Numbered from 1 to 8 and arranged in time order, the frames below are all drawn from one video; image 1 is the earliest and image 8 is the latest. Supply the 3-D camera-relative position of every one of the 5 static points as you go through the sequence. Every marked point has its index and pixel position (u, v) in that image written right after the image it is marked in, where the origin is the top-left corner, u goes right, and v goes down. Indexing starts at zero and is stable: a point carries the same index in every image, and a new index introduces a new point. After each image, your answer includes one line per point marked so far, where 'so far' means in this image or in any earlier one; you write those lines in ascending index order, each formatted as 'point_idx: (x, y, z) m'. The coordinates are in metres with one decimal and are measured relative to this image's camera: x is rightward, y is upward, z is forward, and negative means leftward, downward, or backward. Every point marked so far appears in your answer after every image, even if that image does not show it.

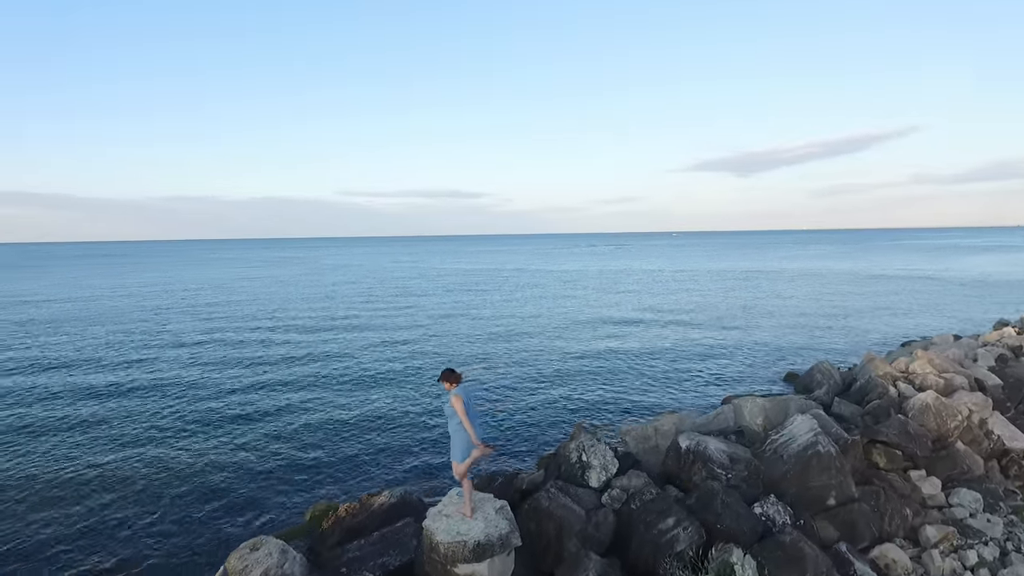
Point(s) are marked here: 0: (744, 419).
0: (+6.3, -3.6, +17.1) m
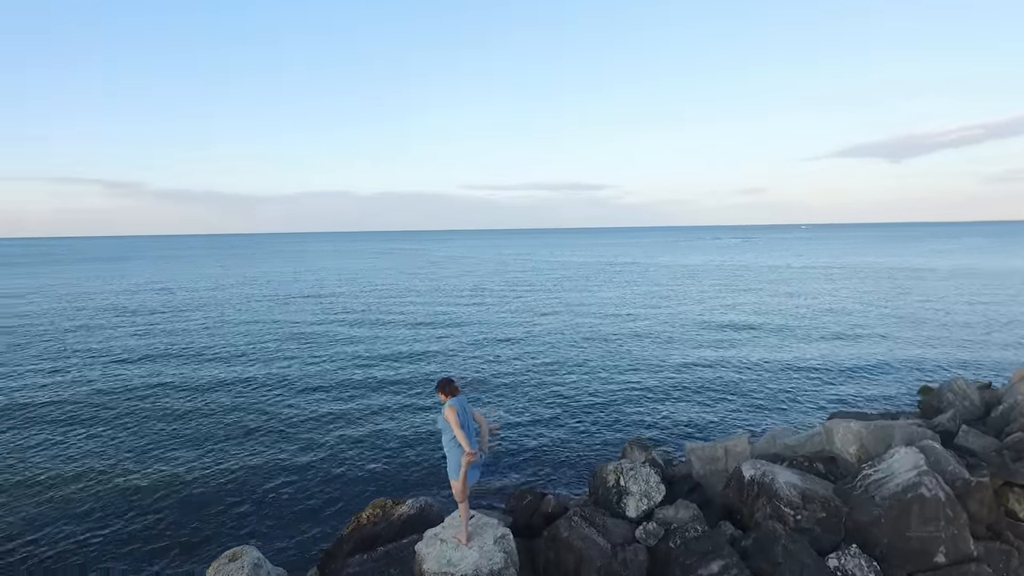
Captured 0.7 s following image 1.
0: (+7.5, -3.7, +14.5) m
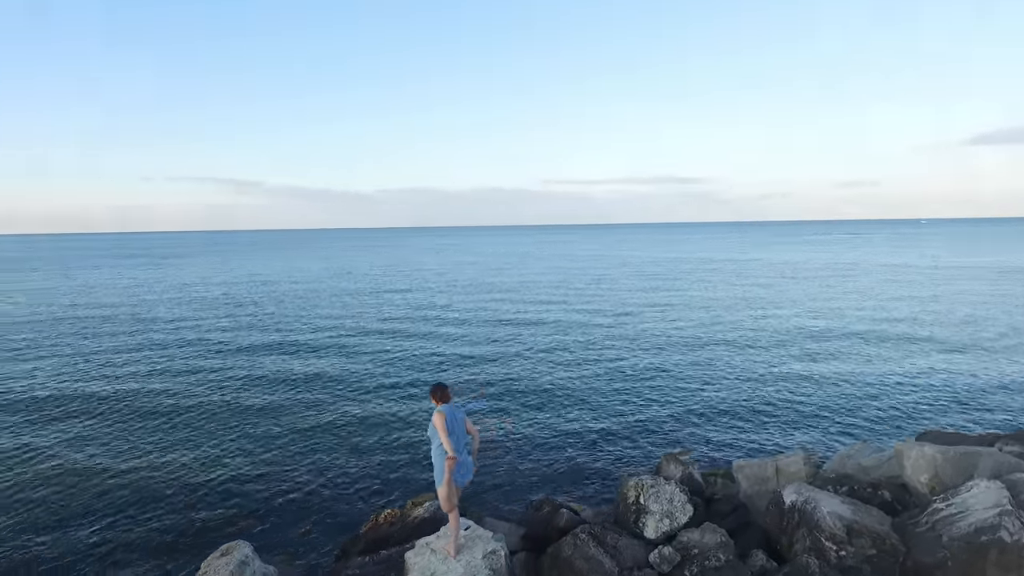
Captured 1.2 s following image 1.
0: (+8.1, -3.8, +12.8) m
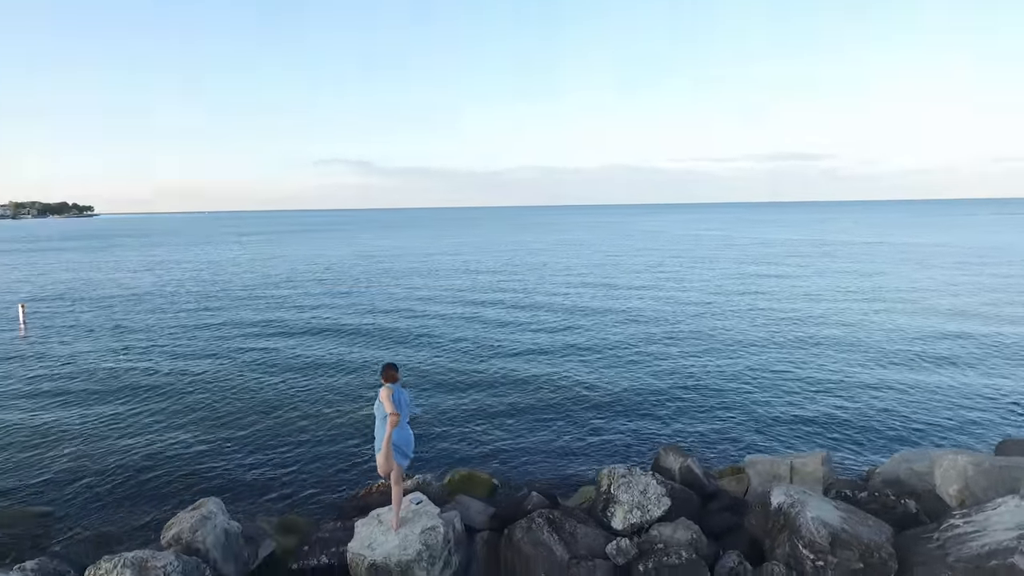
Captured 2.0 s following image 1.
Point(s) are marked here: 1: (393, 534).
0: (+7.7, -3.6, +11.4) m
1: (-1.7, -3.5, +9.0) m
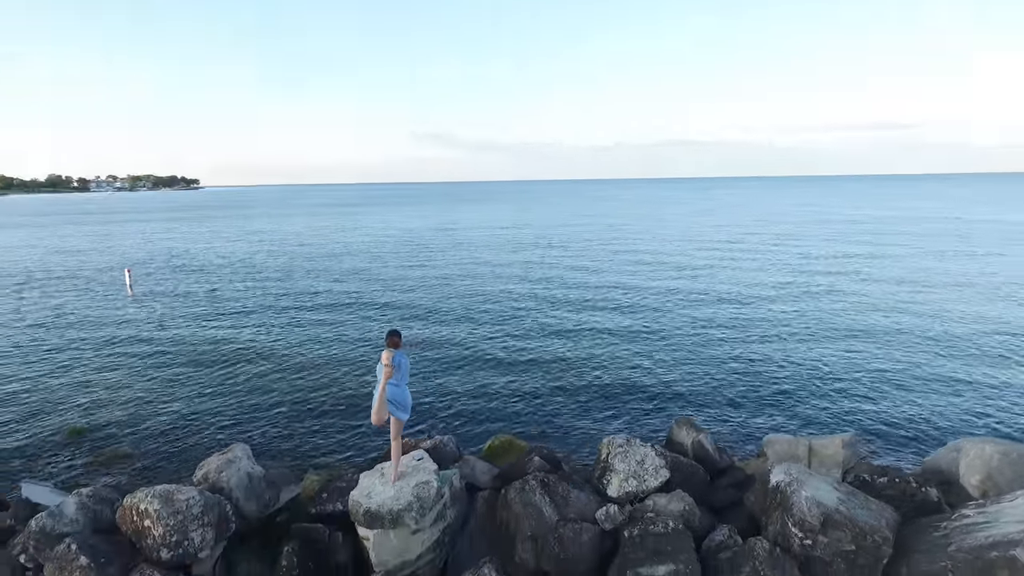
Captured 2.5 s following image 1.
0: (+7.8, -3.2, +10.8) m
1: (-1.9, -3.1, +9.7) m
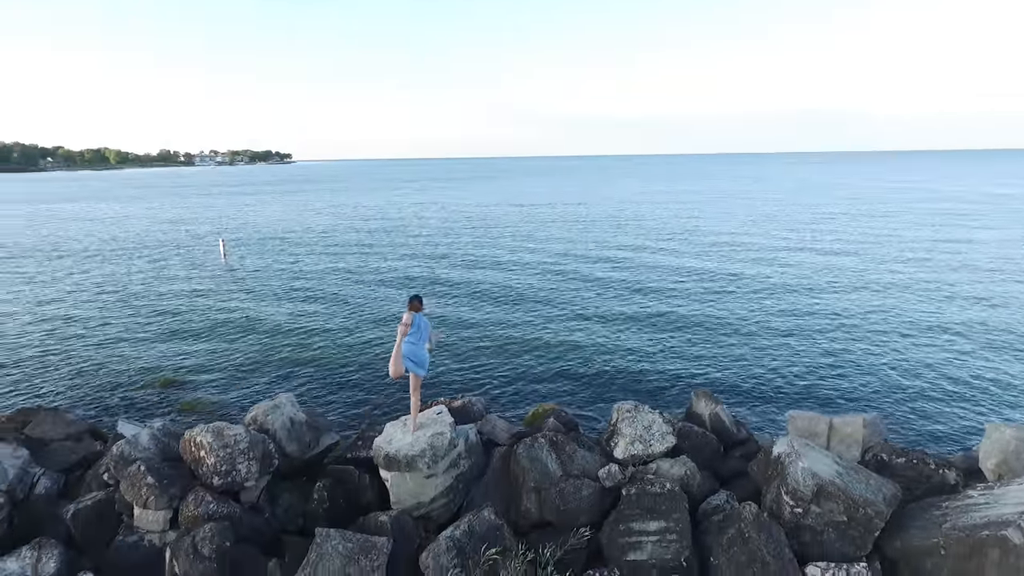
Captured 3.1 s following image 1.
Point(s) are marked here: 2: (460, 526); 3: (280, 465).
0: (+8.0, -2.9, +10.7) m
1: (-1.7, -2.5, +10.7) m
2: (-0.8, -3.6, +9.3) m
3: (-4.3, -3.2, +11.4) m
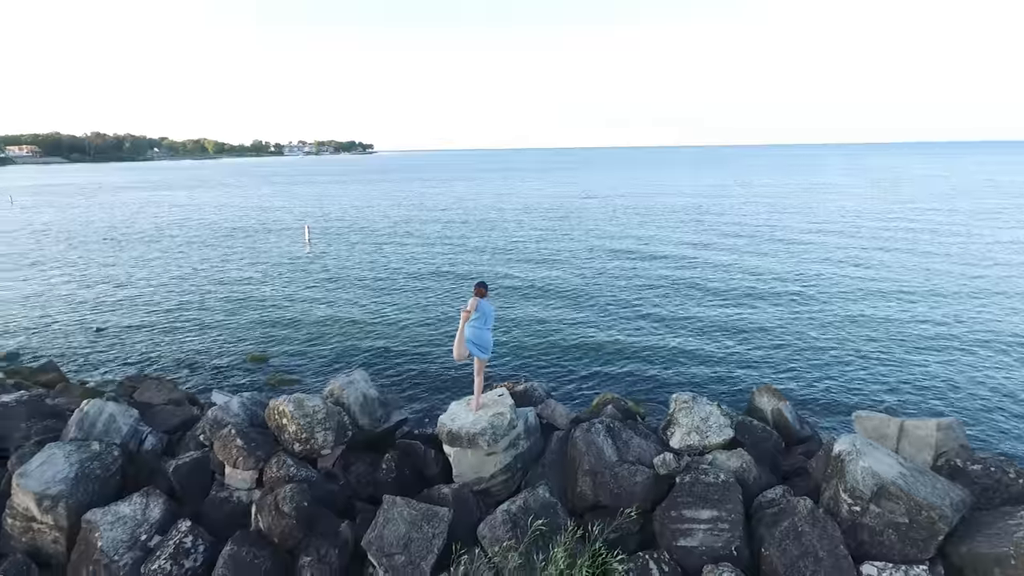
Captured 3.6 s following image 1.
0: (+8.9, -2.9, +10.1) m
1: (-0.7, -2.3, +11.3) m
2: (+0.1, -3.4, +9.8) m
3: (-3.1, -2.9, +12.3) m
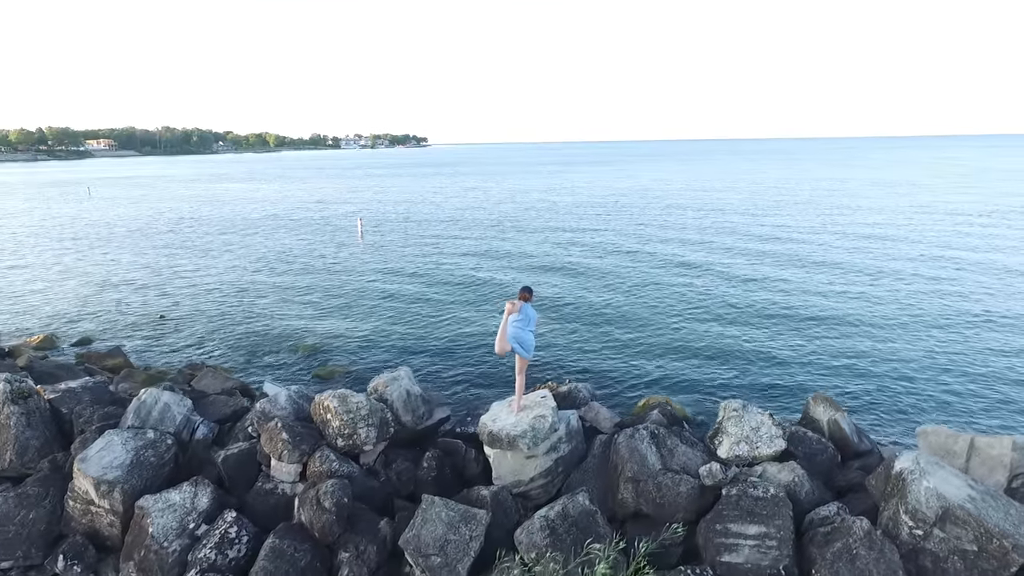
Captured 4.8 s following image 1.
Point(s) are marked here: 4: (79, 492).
0: (+9.5, -3.1, +9.2) m
1: (0.0, -2.3, +11.2) m
2: (+0.7, -3.4, +9.6) m
3: (-2.3, -2.9, +12.4) m
4: (-7.6, -3.6, +11.0) m
